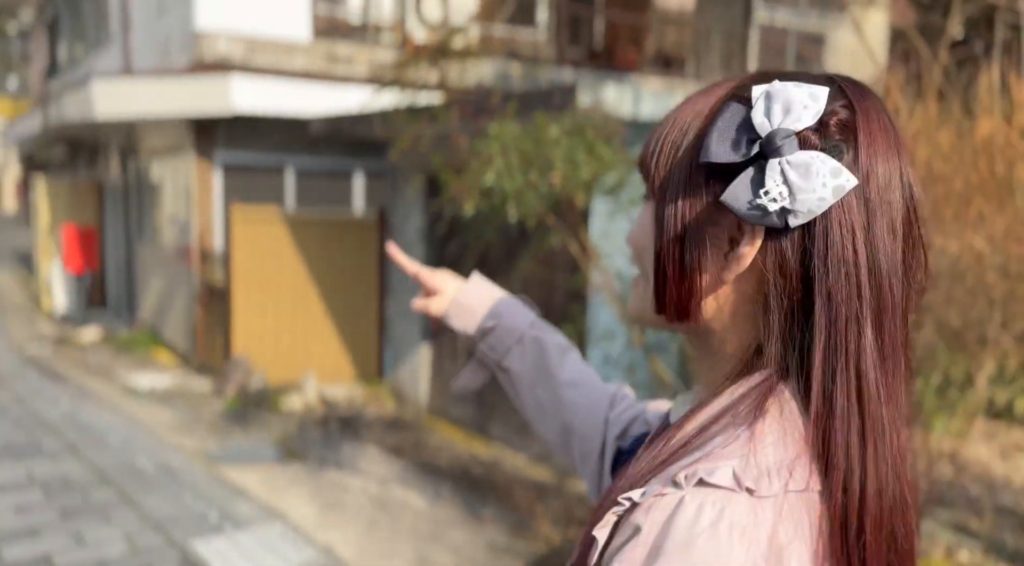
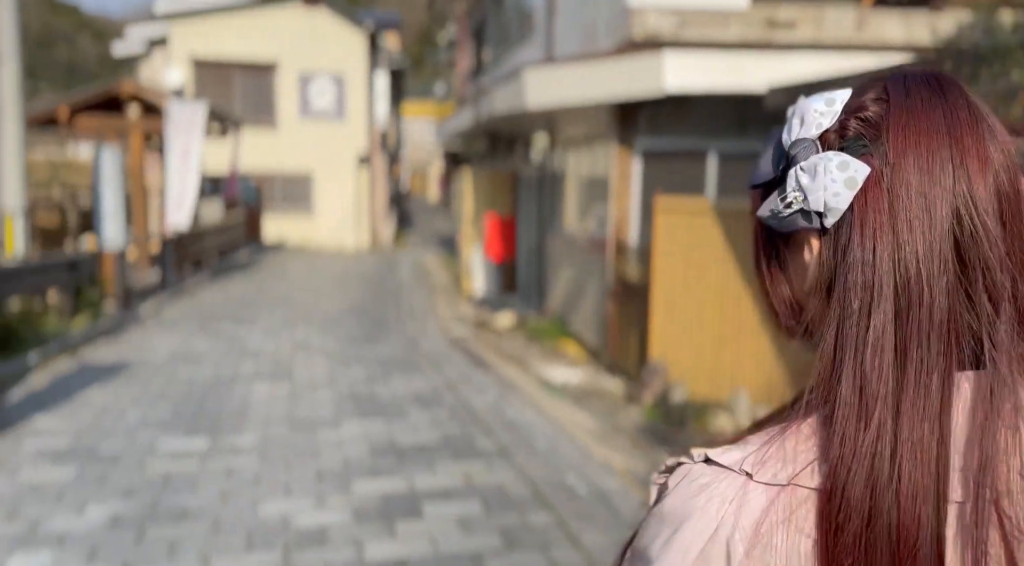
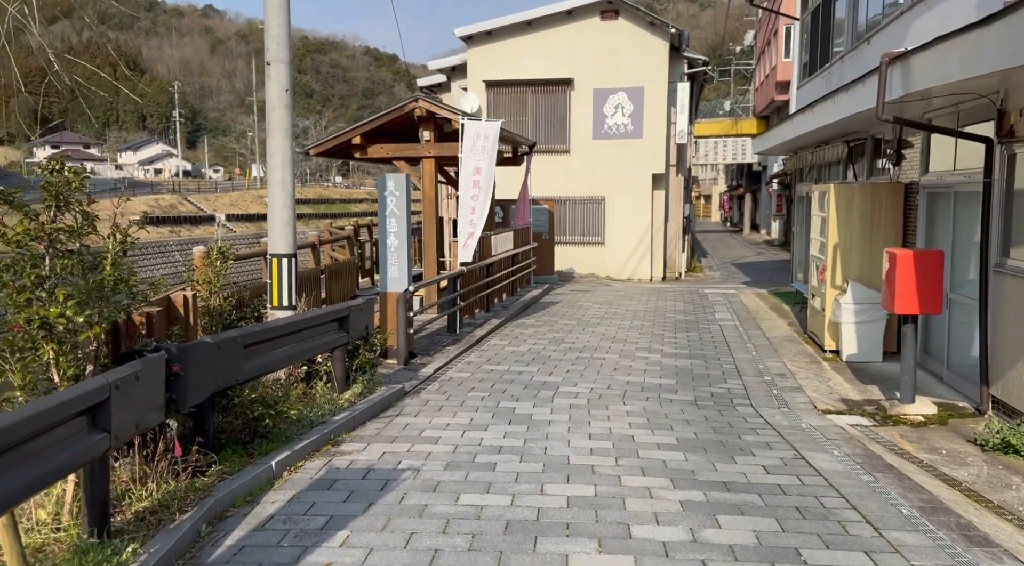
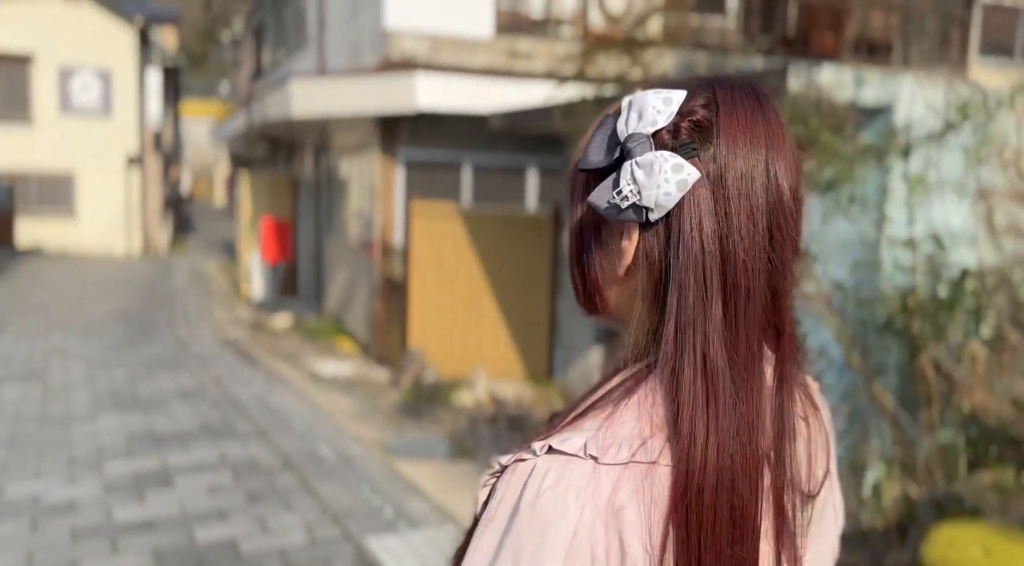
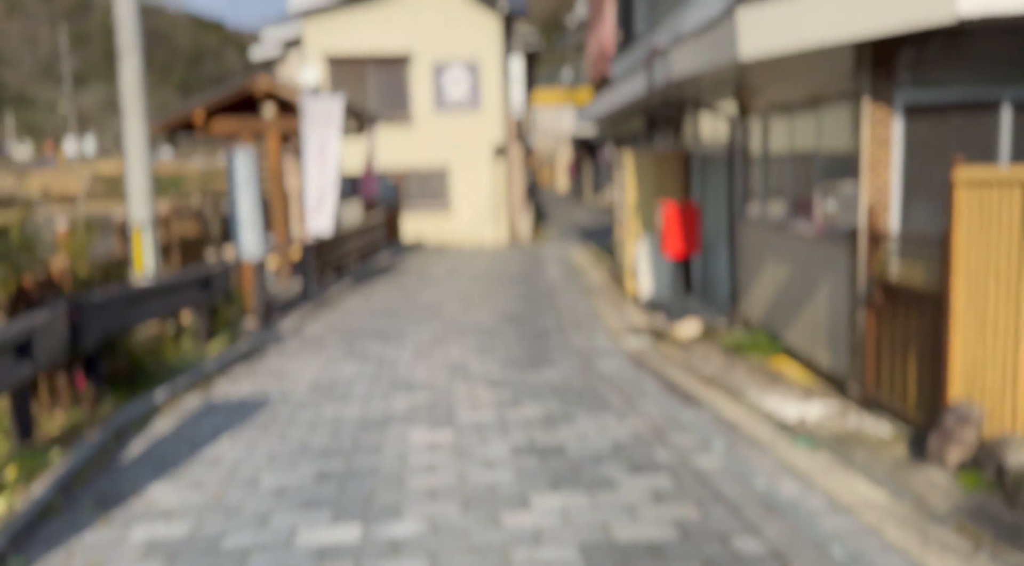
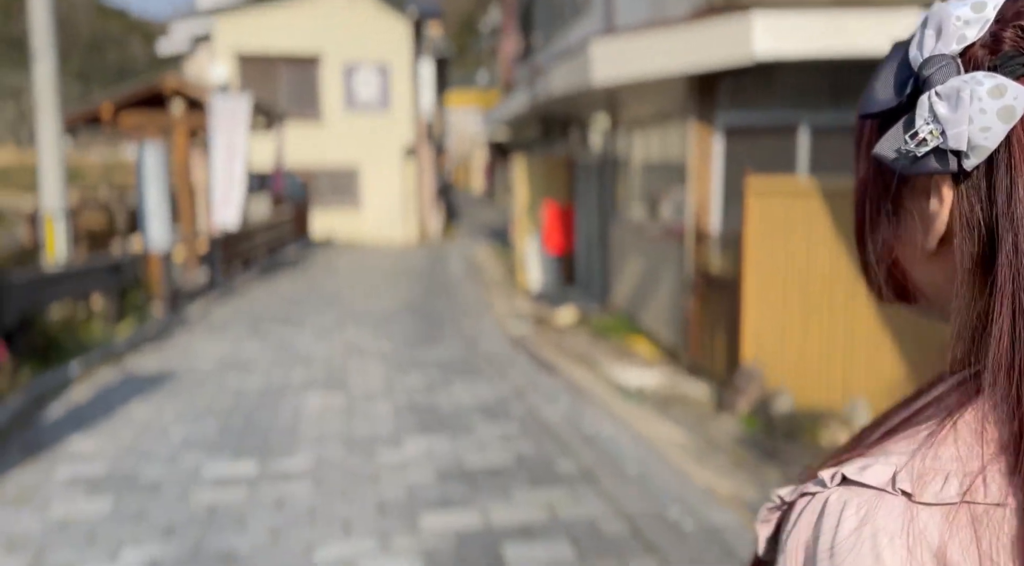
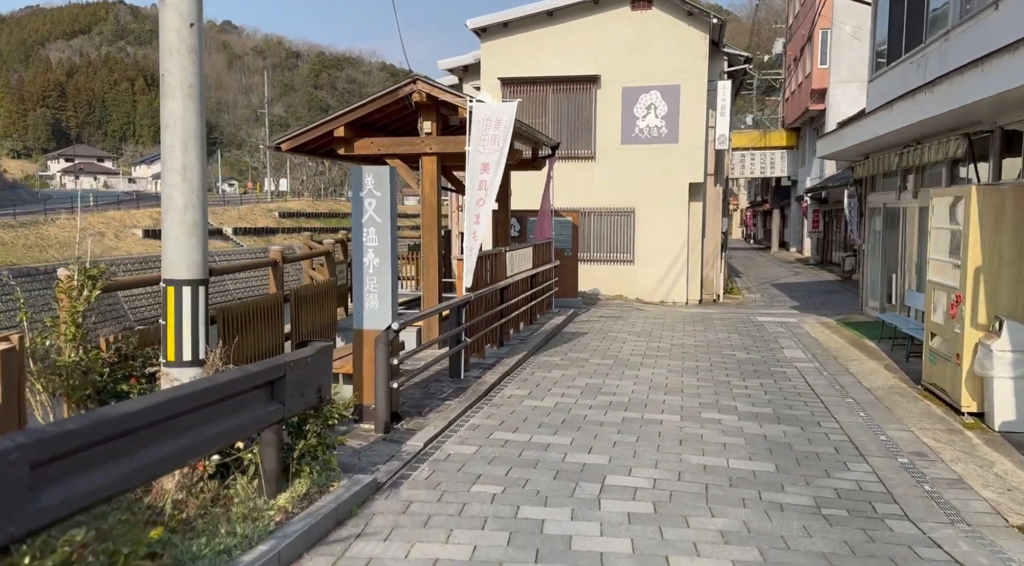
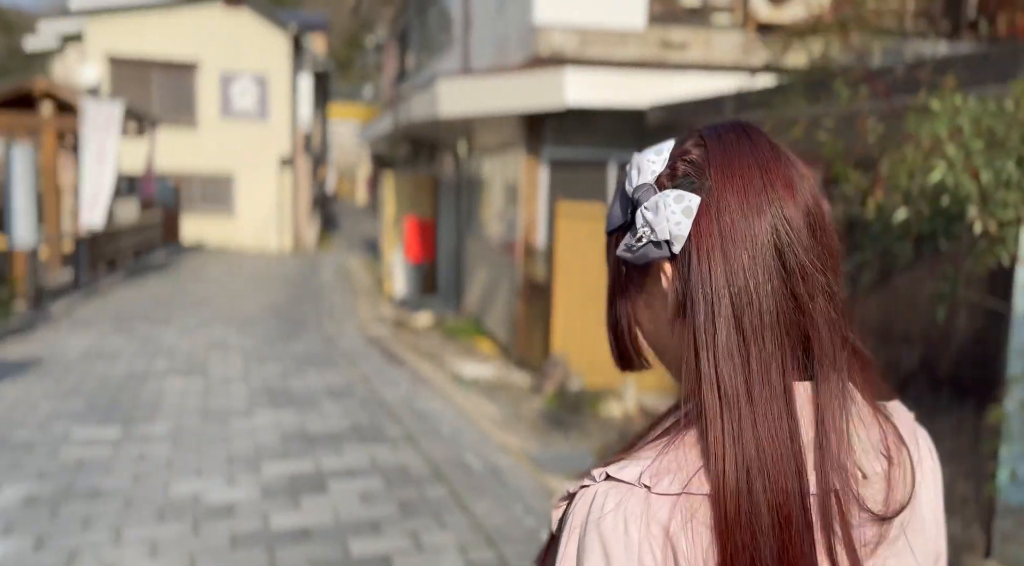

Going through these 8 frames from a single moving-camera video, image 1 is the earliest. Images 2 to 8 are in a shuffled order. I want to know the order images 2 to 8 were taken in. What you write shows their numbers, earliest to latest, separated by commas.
4, 8, 2, 6, 5, 3, 7
